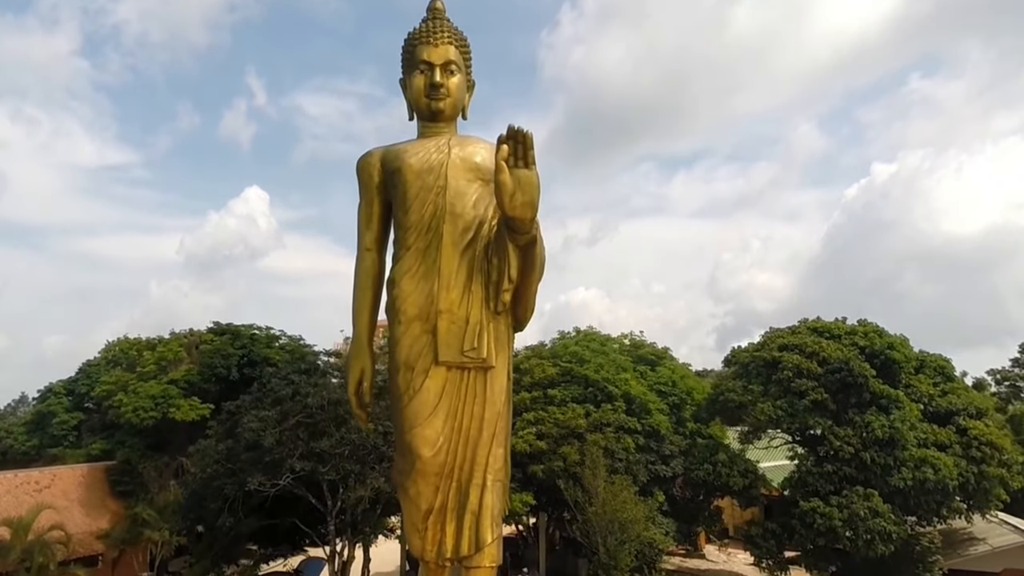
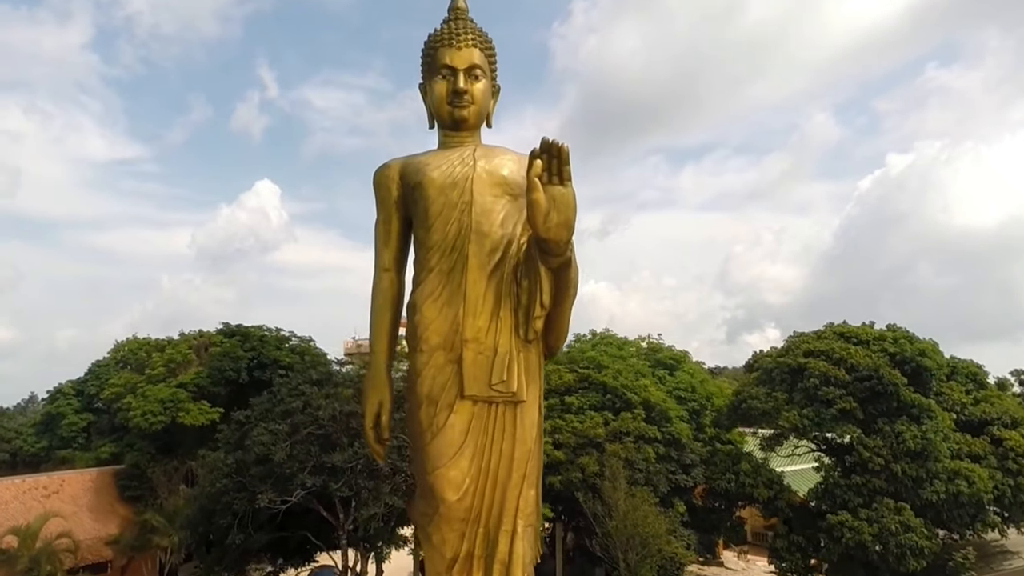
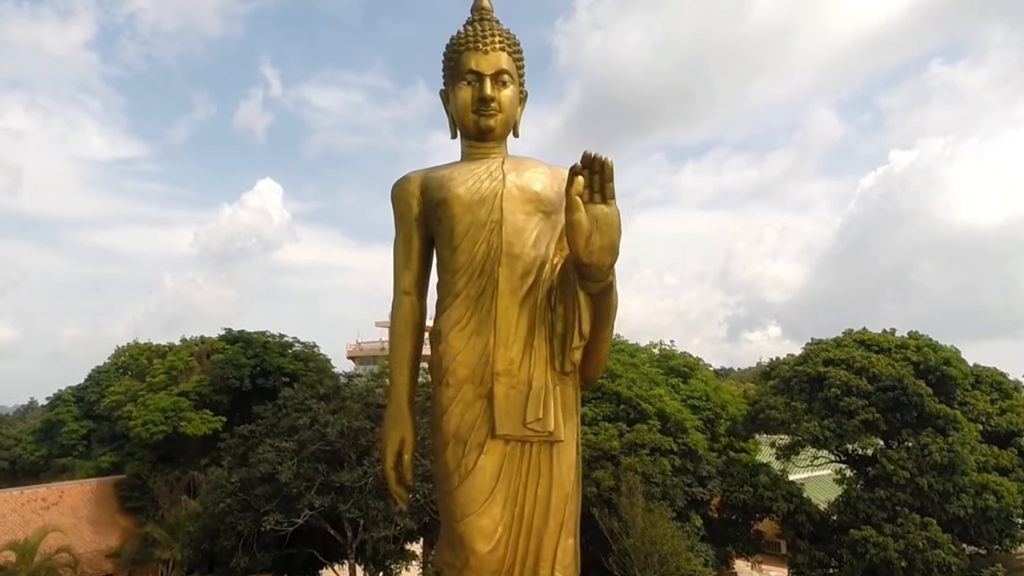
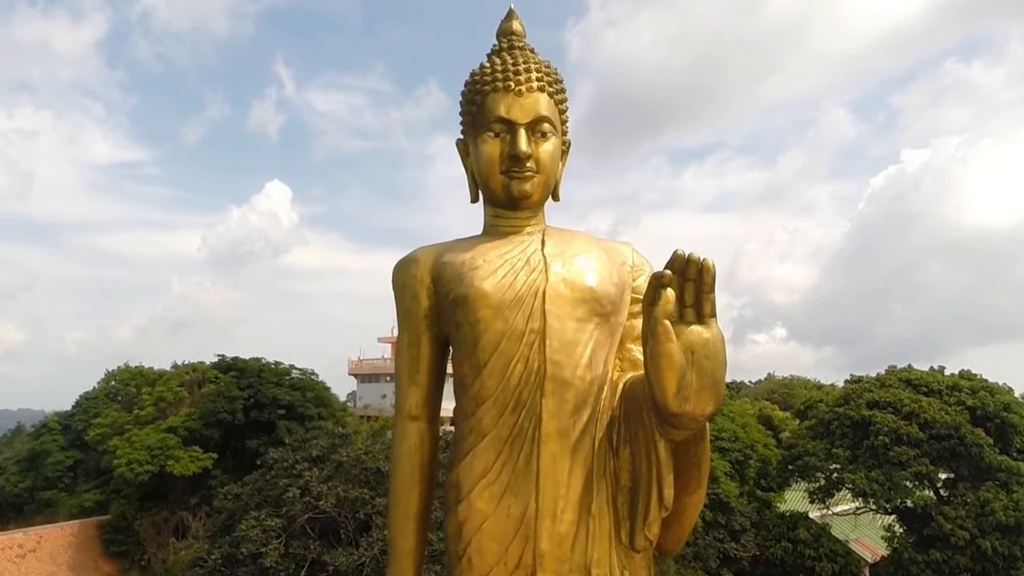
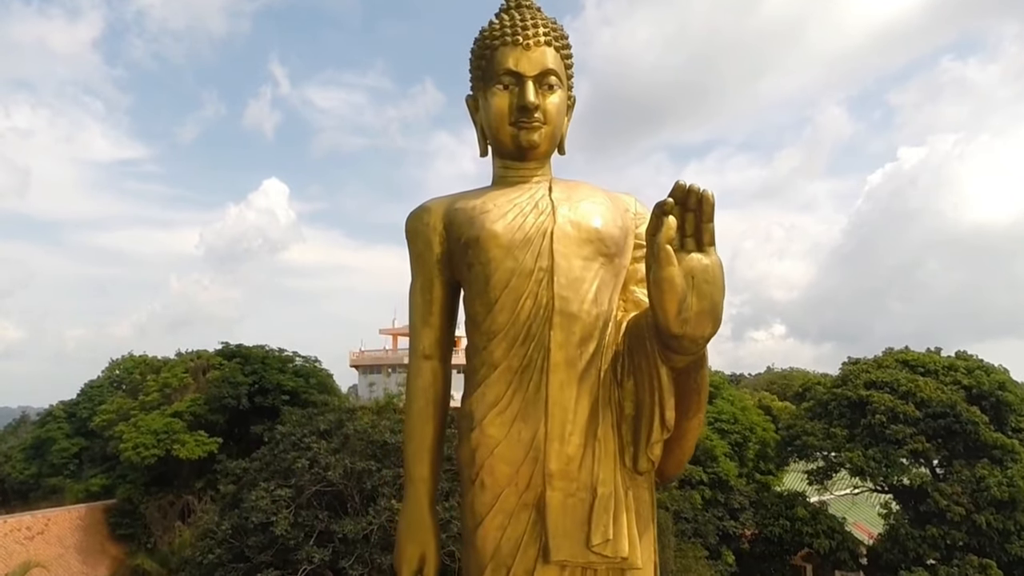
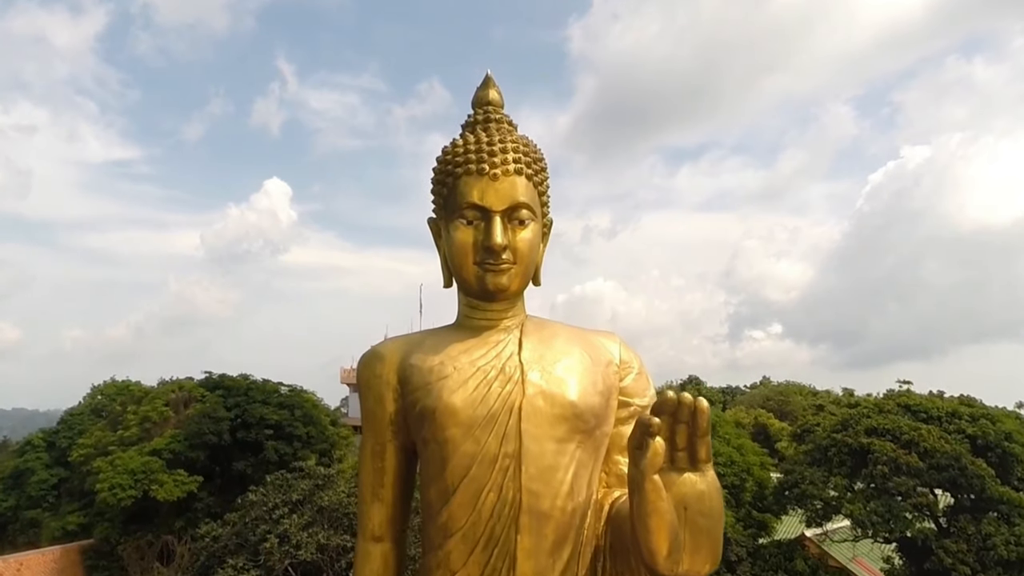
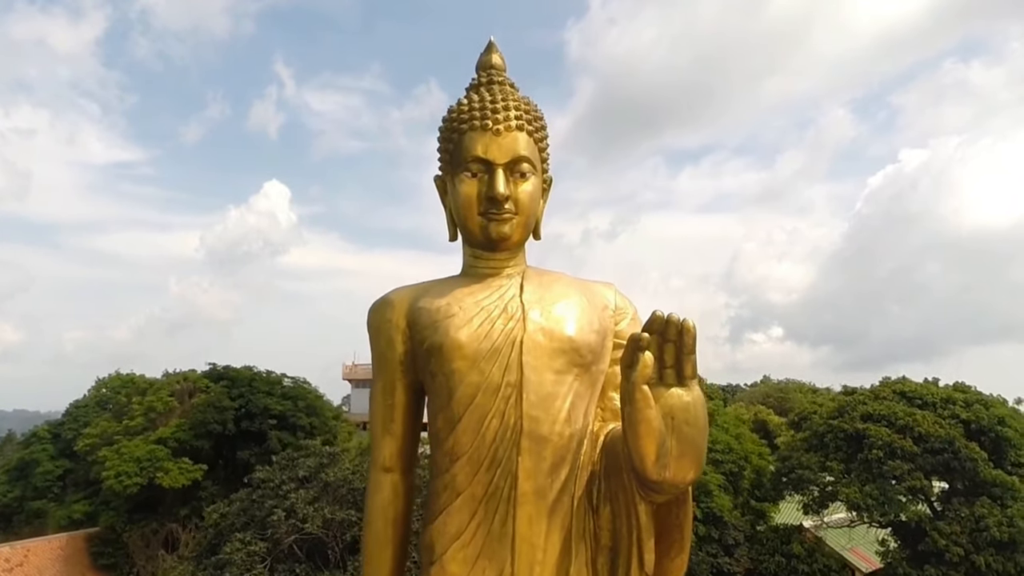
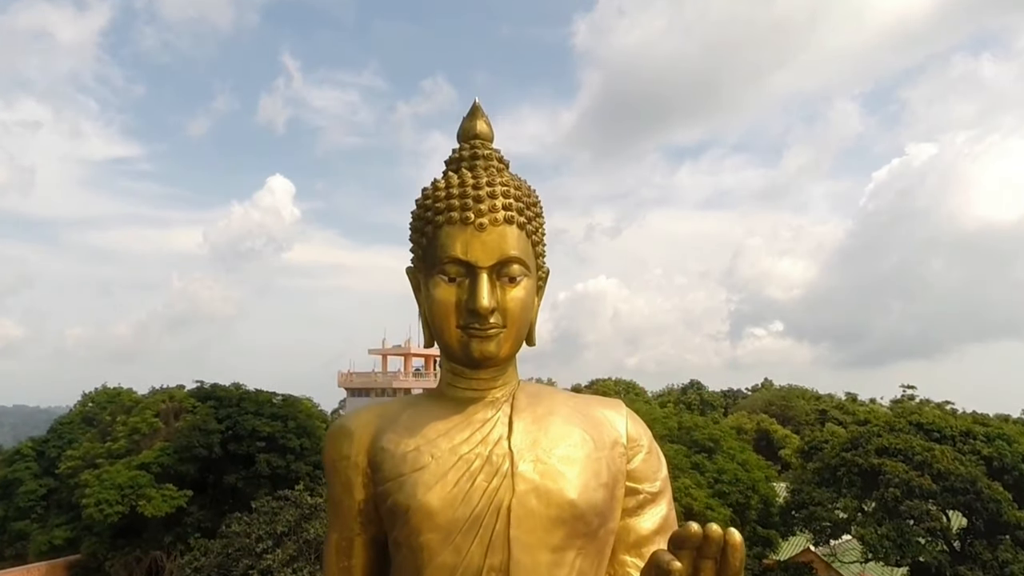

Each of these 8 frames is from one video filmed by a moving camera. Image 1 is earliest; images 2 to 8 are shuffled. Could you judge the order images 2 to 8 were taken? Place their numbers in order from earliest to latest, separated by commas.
2, 3, 5, 4, 7, 6, 8
